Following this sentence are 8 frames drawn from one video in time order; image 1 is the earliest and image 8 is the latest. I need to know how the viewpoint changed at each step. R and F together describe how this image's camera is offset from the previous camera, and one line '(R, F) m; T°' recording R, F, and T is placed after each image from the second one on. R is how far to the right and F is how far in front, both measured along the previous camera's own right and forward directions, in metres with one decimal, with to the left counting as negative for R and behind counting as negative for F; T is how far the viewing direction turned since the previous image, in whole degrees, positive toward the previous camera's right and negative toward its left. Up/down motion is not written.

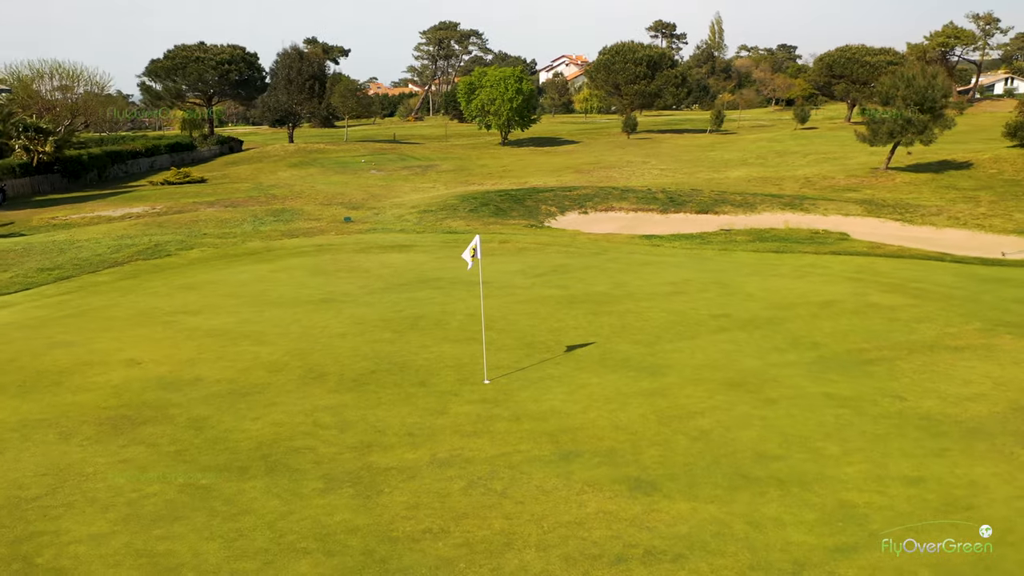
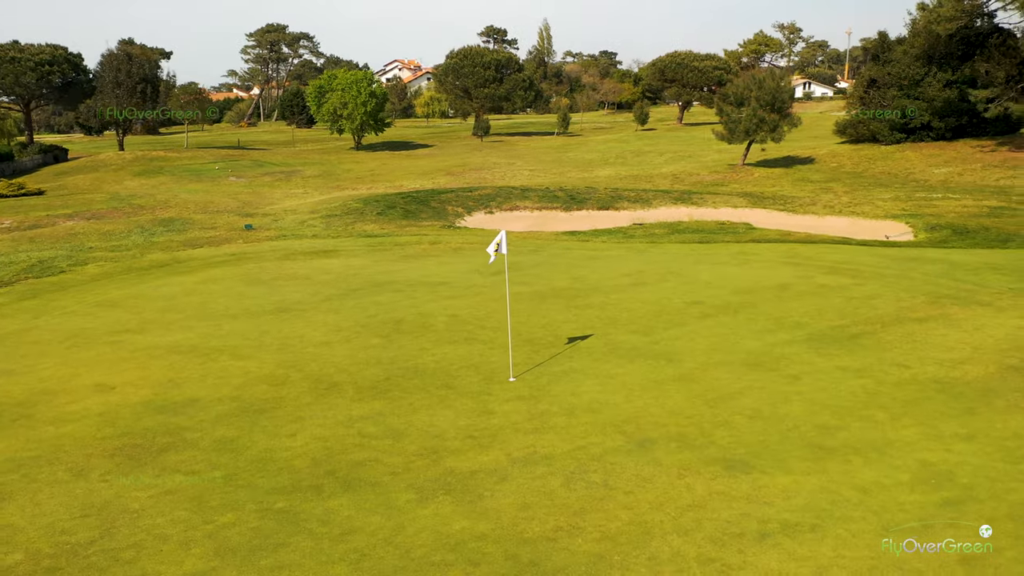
(-2.5, +0.4) m; +11°
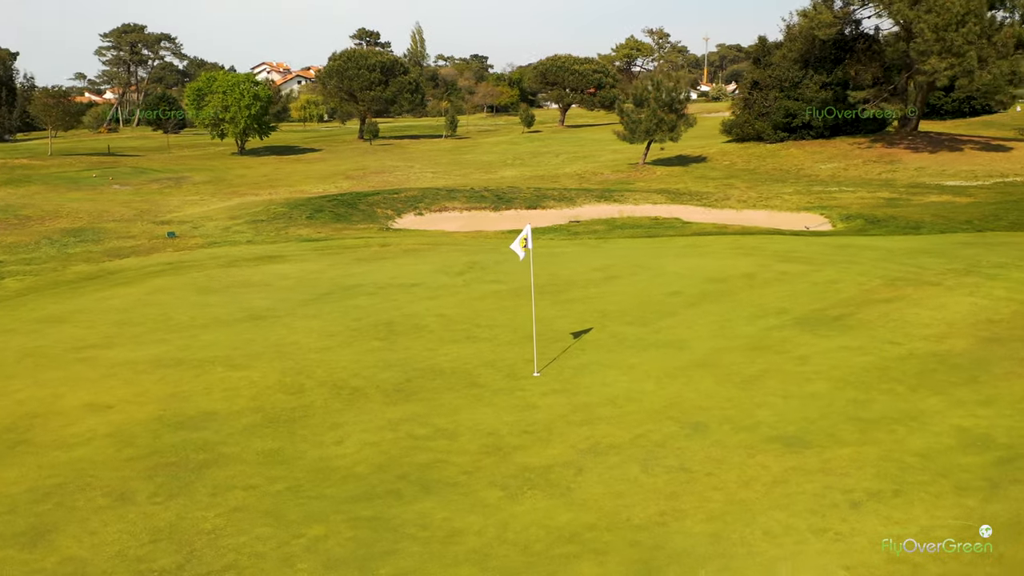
(-2.0, +0.2) m; +9°
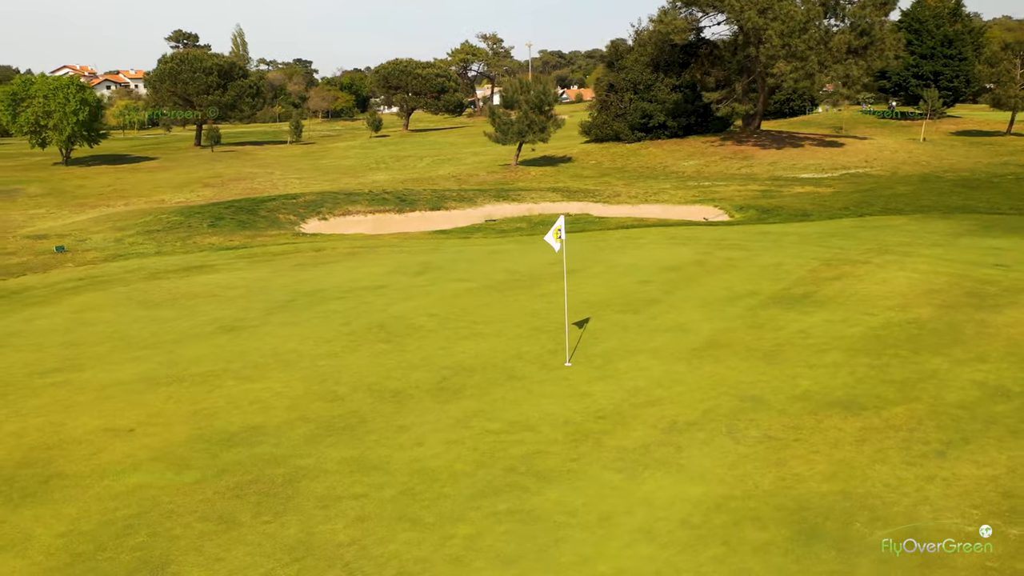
(-2.7, +0.3) m; +12°
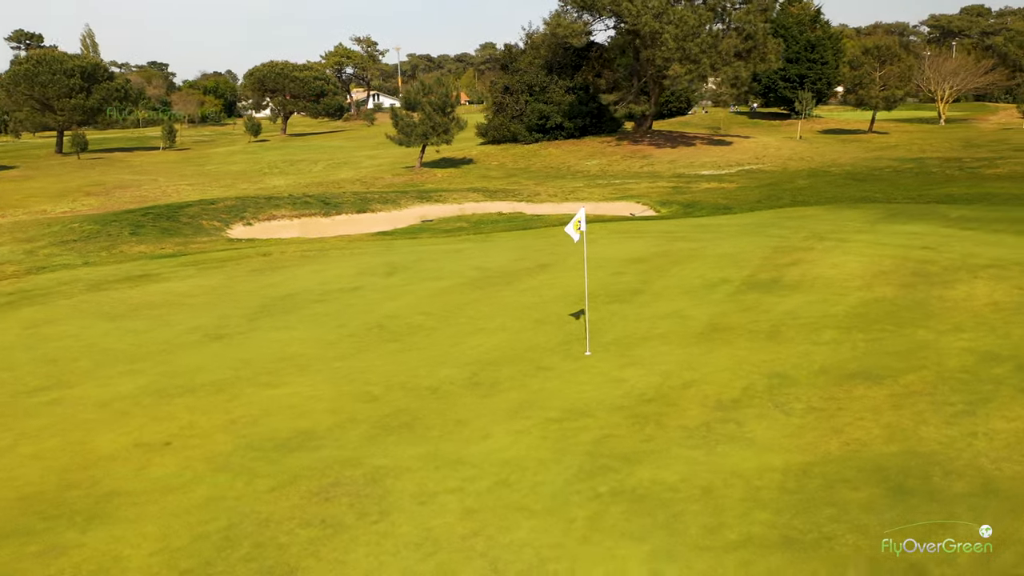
(-2.0, +0.1) m; +9°
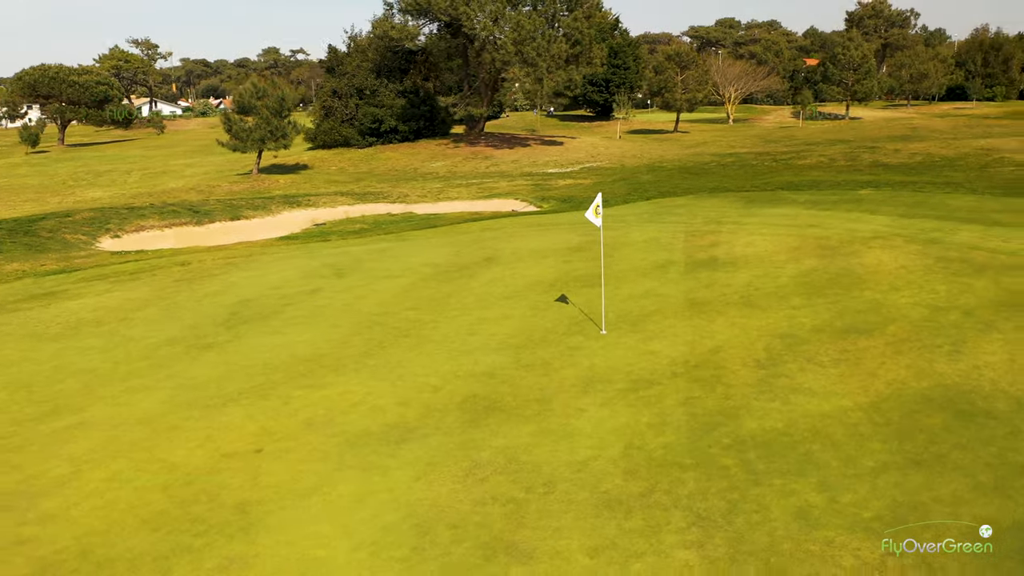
(-3.2, +0.1) m; +14°
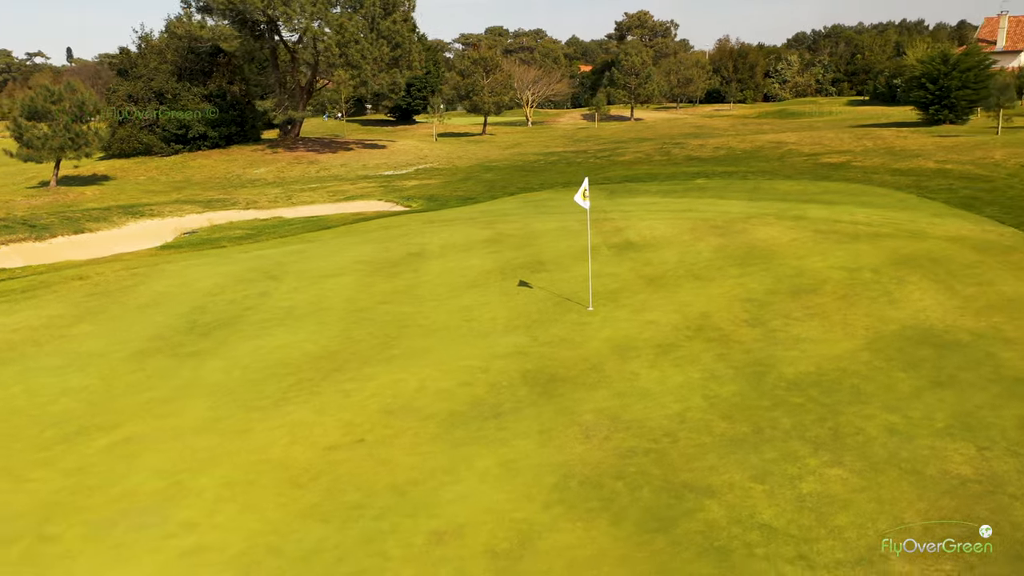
(-3.2, 0.0) m; +15°
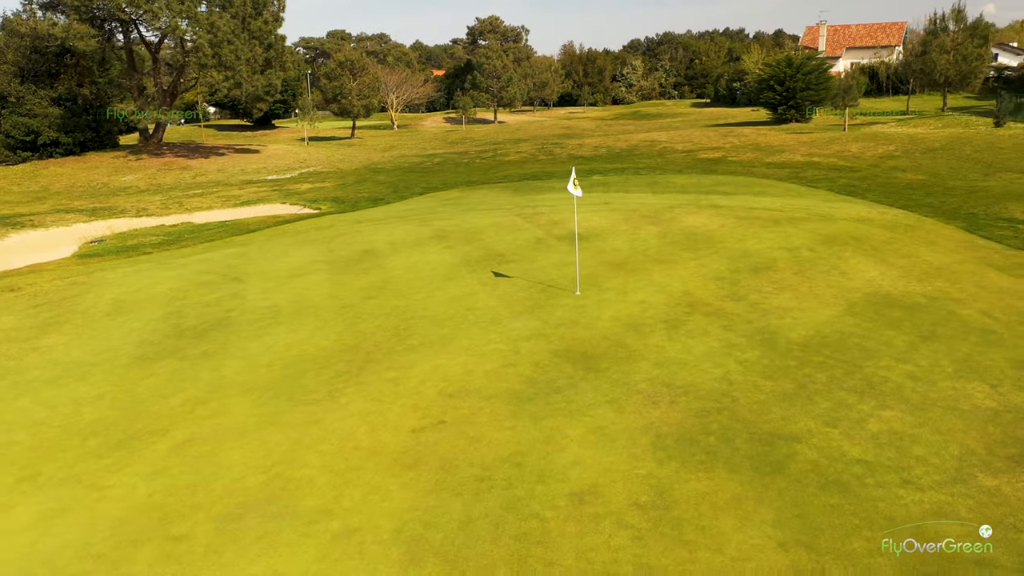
(-2.3, -0.2) m; +11°
